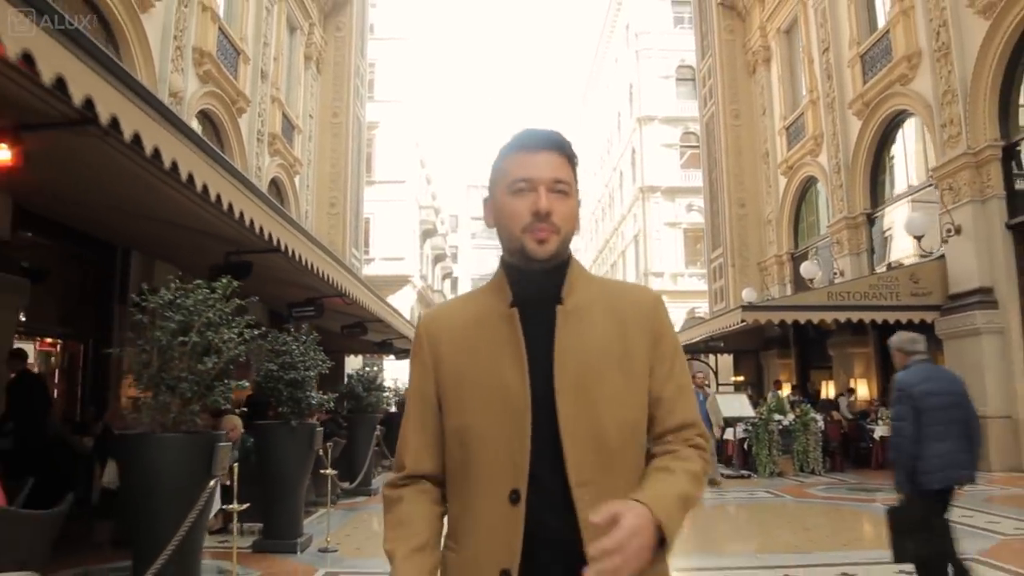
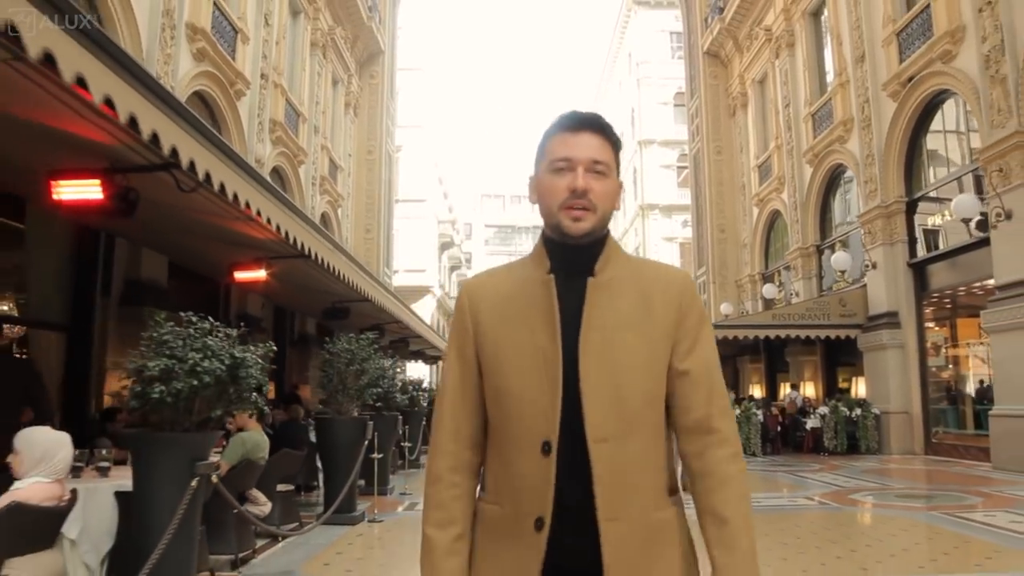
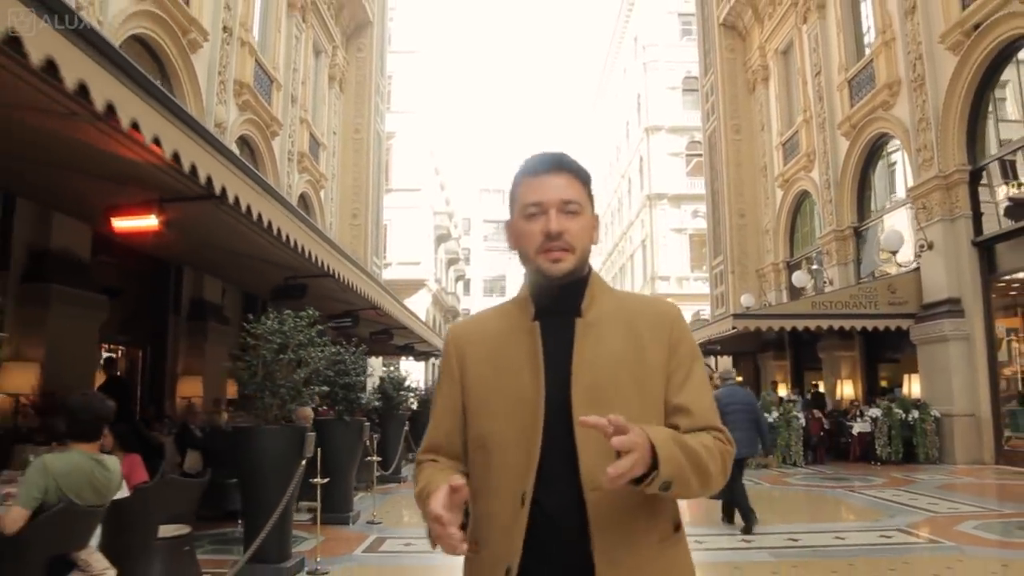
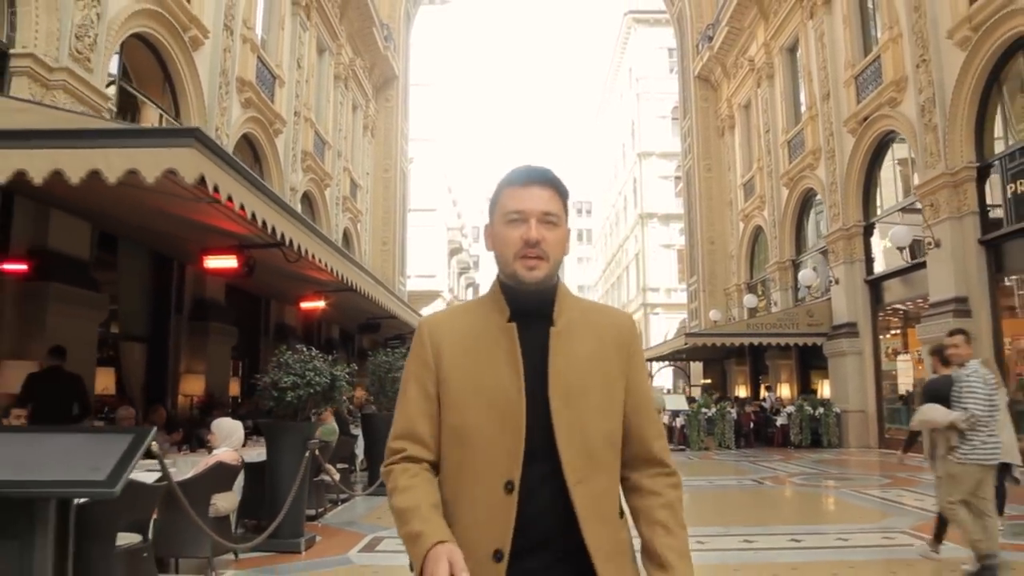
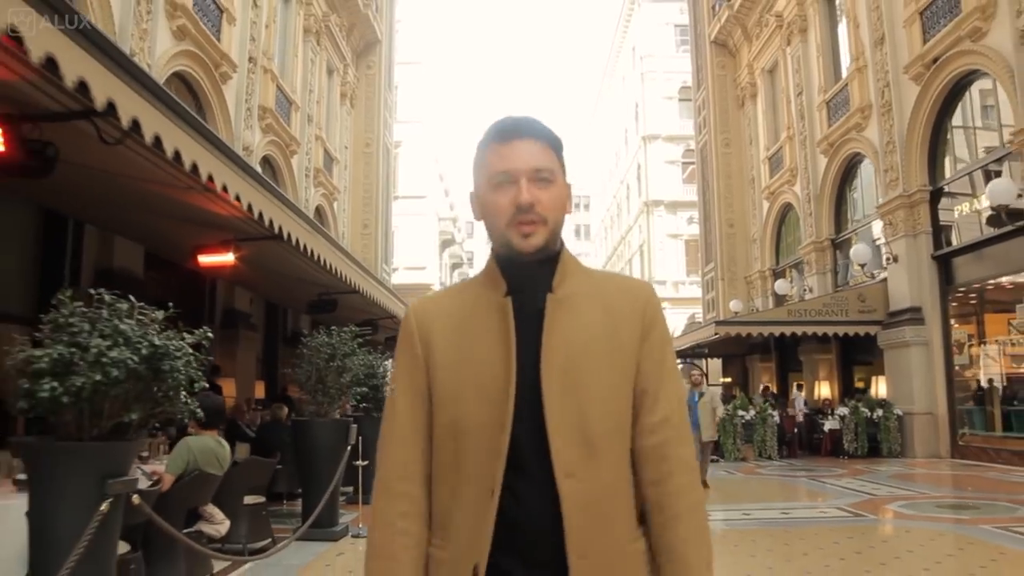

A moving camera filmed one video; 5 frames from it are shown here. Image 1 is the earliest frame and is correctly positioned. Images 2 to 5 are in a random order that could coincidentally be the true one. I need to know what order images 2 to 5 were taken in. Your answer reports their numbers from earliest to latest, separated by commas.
3, 5, 2, 4
